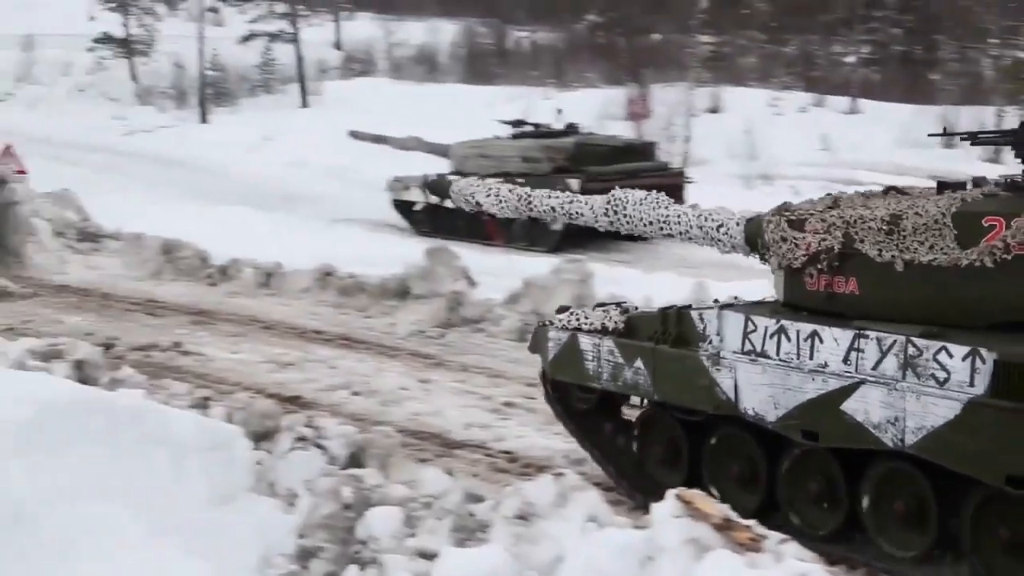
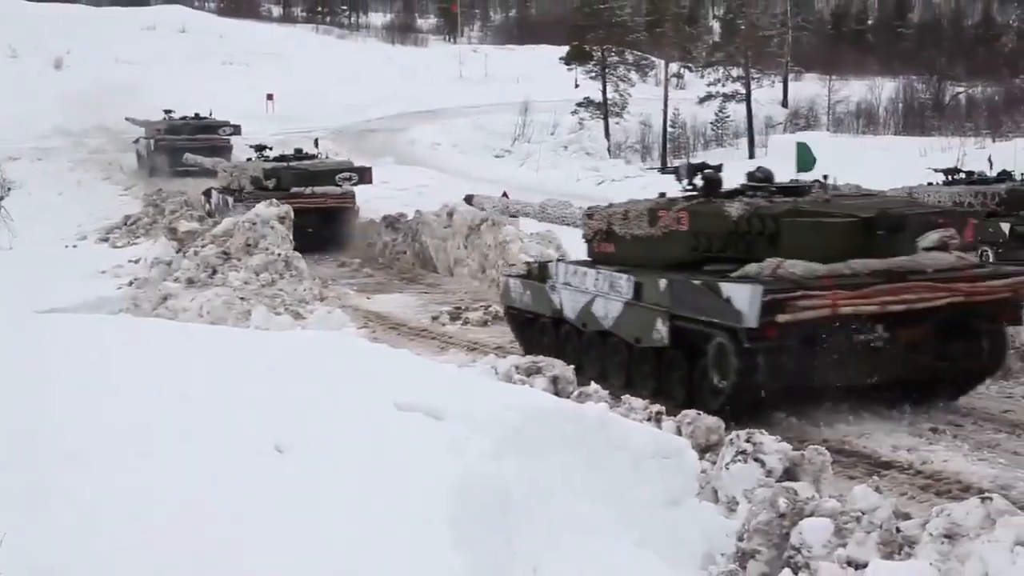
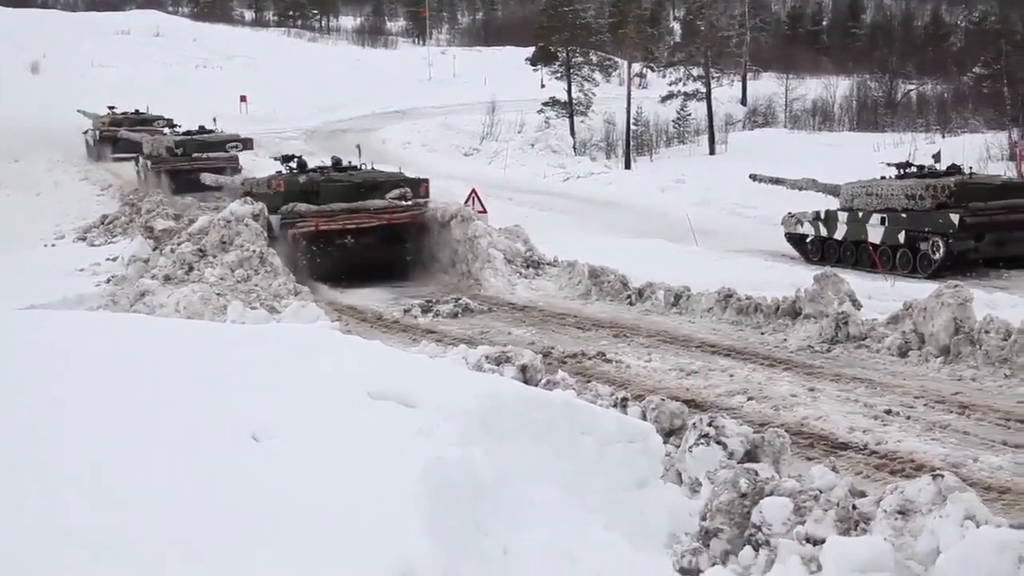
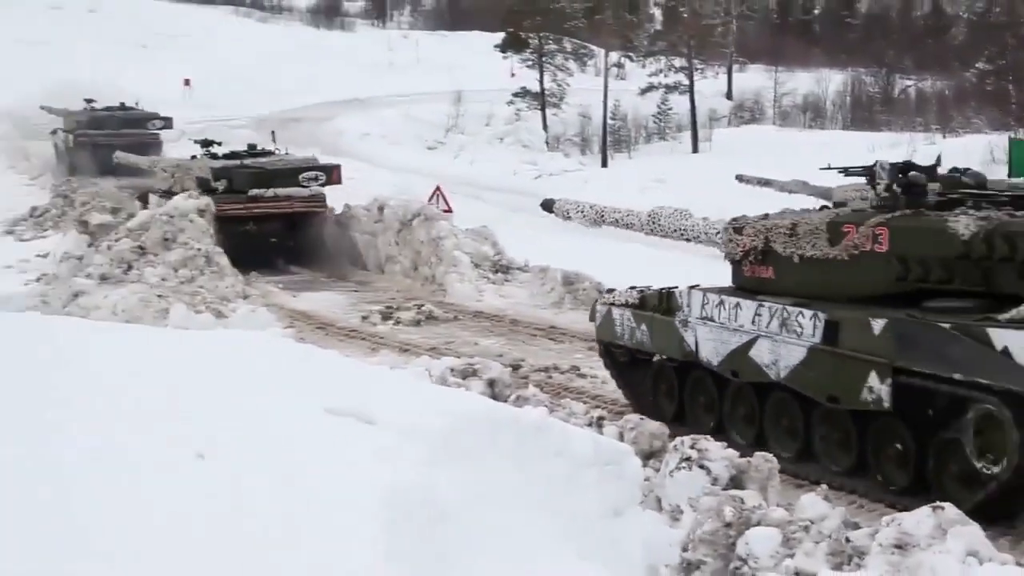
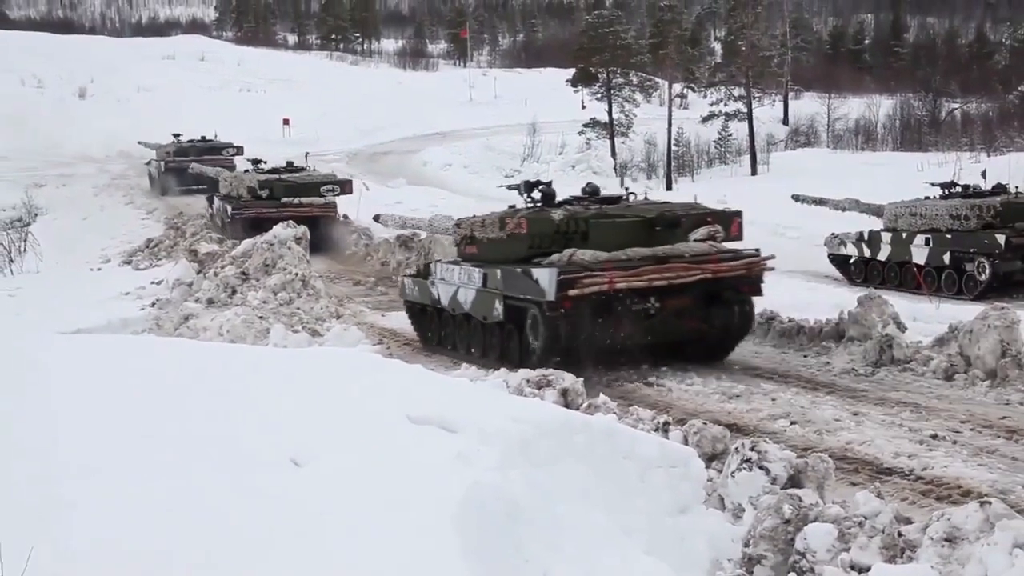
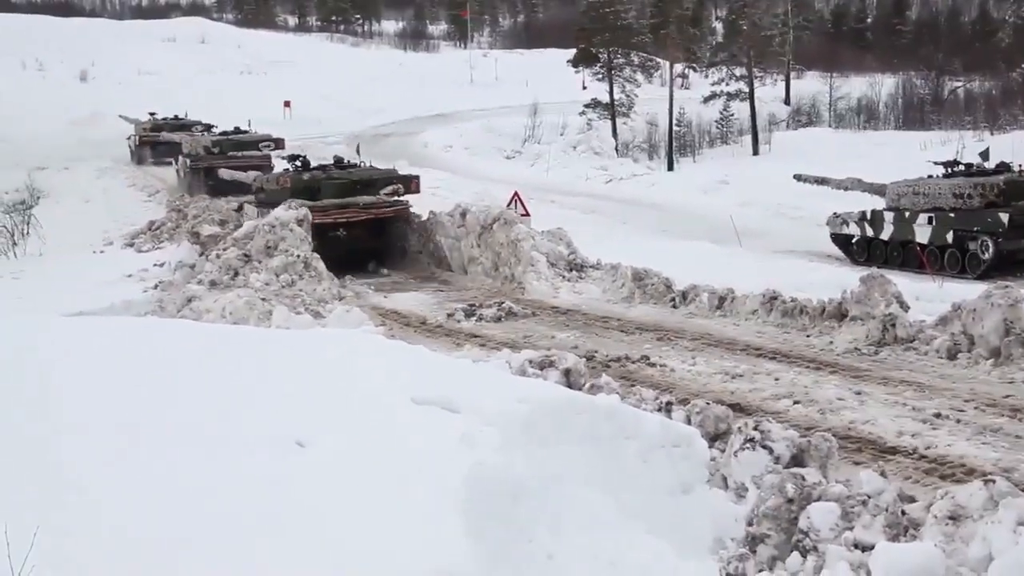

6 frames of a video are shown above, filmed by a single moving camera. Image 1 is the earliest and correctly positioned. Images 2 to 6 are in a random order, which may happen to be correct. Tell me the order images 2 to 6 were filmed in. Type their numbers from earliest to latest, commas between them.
4, 2, 5, 3, 6
